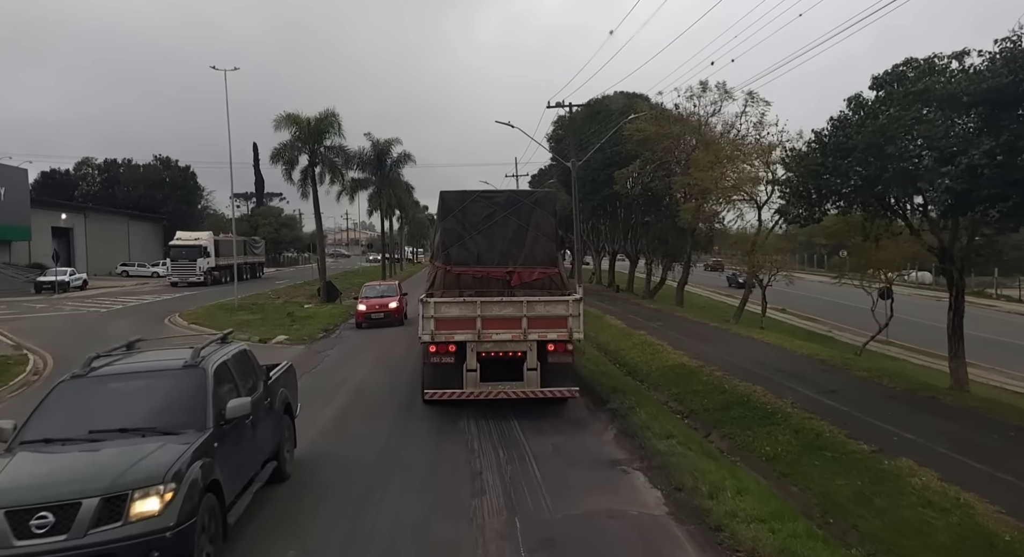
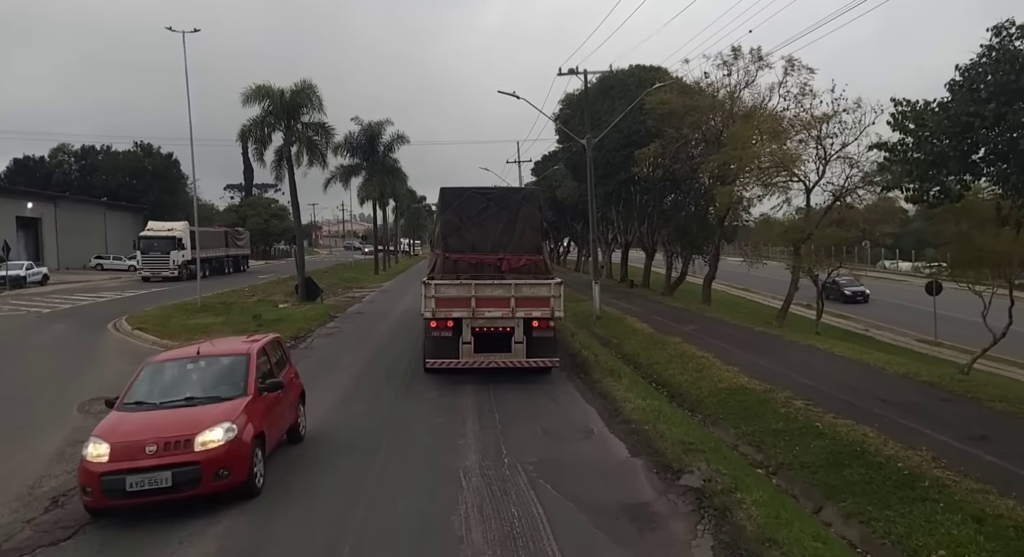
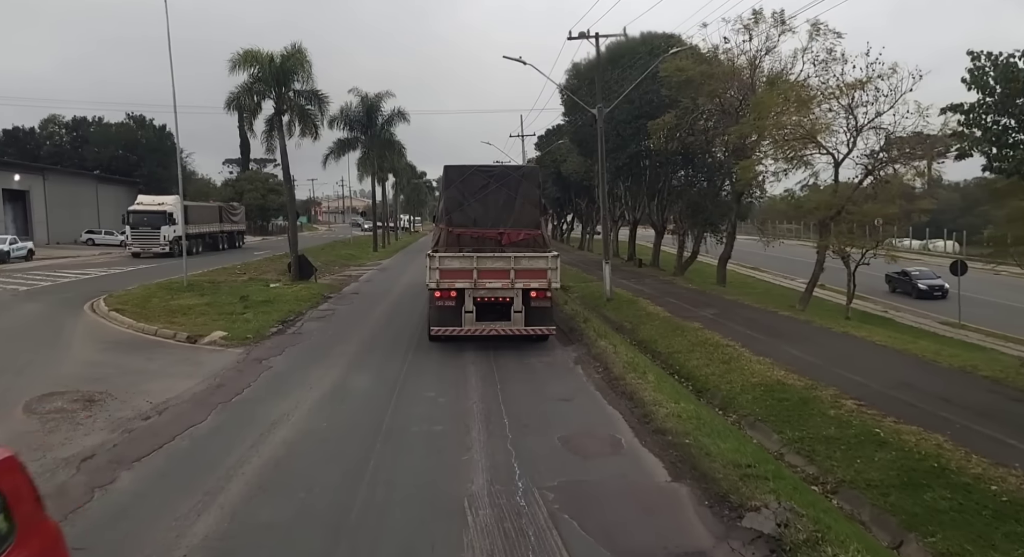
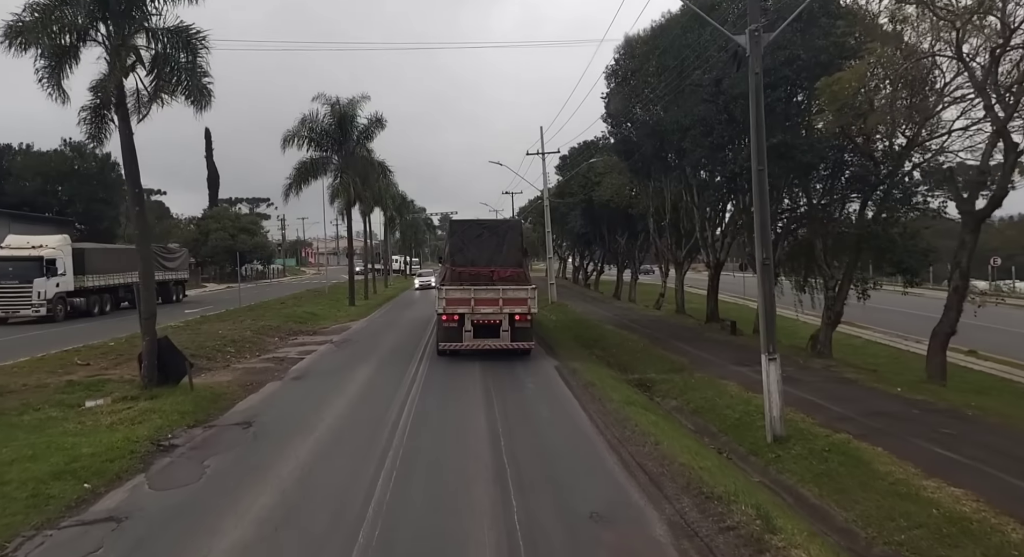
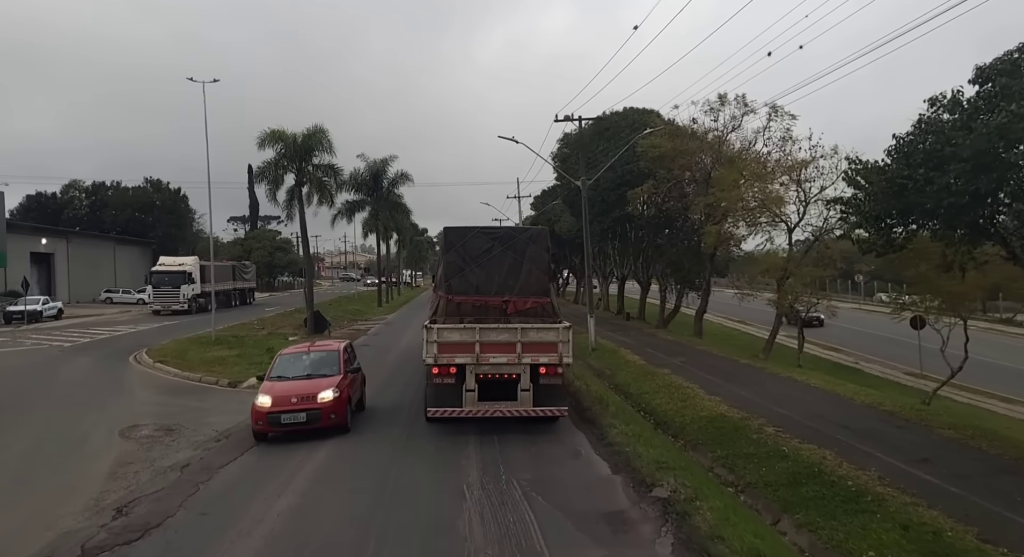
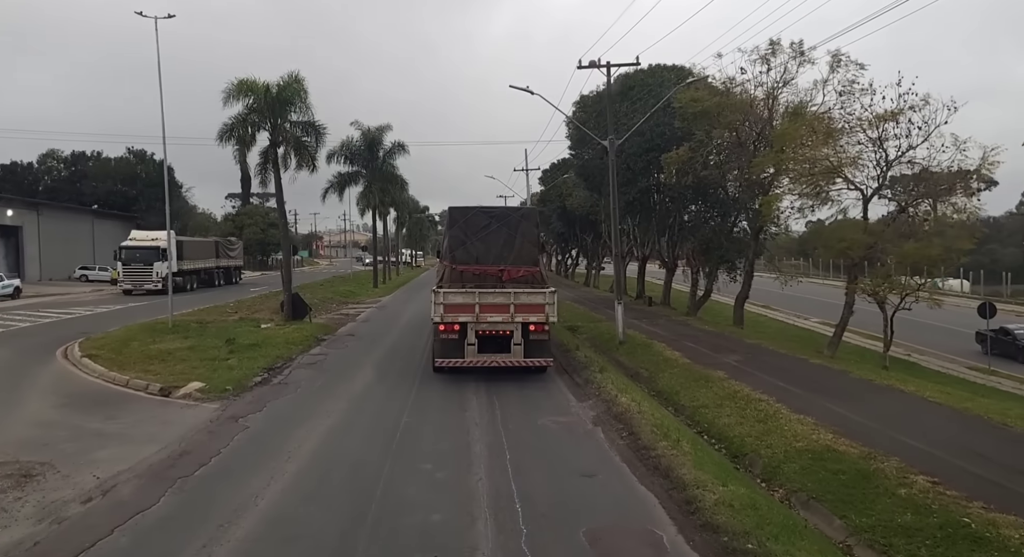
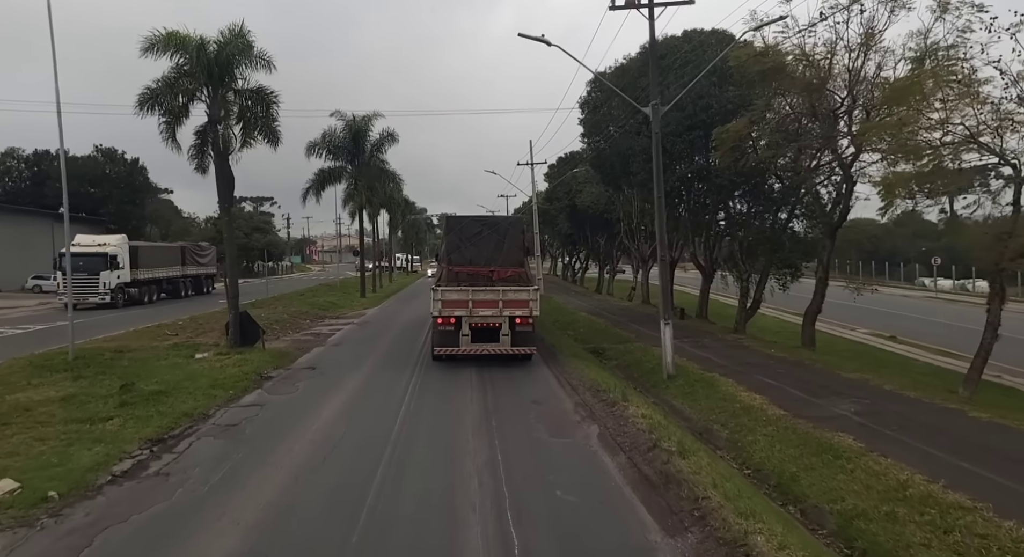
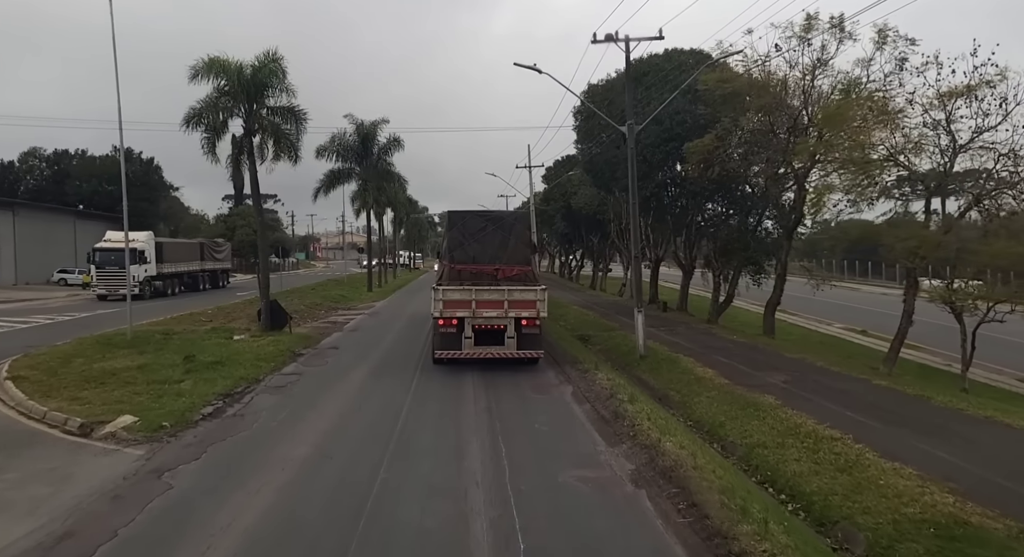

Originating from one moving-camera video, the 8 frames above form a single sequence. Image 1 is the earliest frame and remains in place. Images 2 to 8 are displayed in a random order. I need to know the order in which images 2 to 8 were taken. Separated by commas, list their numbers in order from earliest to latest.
5, 2, 3, 6, 8, 7, 4
